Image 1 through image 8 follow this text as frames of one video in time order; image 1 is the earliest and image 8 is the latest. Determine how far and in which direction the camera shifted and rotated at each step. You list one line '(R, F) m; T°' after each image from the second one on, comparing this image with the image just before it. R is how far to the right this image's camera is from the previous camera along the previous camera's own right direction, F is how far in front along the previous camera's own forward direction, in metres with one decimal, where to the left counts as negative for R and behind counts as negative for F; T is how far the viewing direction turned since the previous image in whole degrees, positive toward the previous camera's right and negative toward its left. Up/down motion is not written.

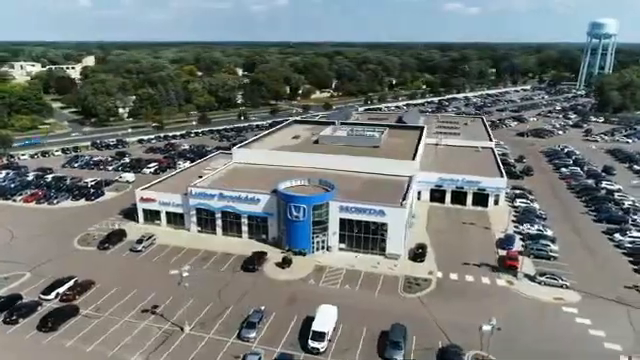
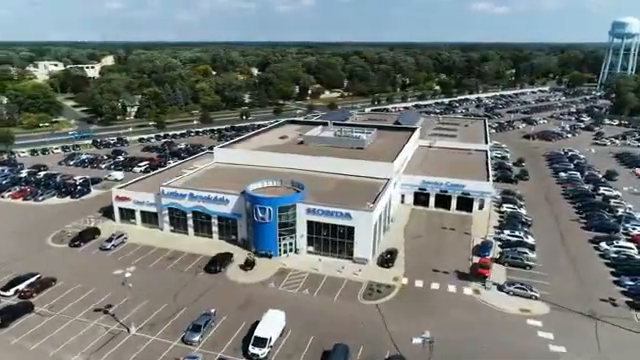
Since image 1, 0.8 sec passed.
(+4.9, +1.0) m; -3°
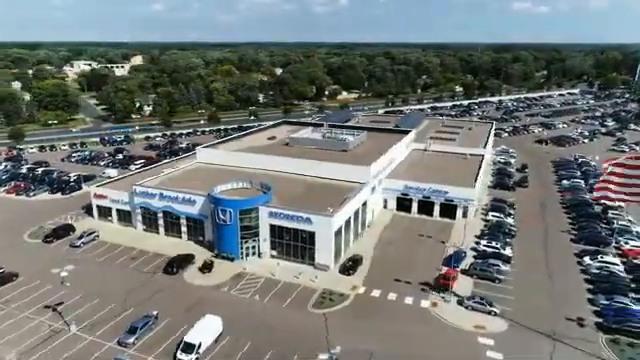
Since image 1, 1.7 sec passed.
(+6.1, +1.2) m; -4°
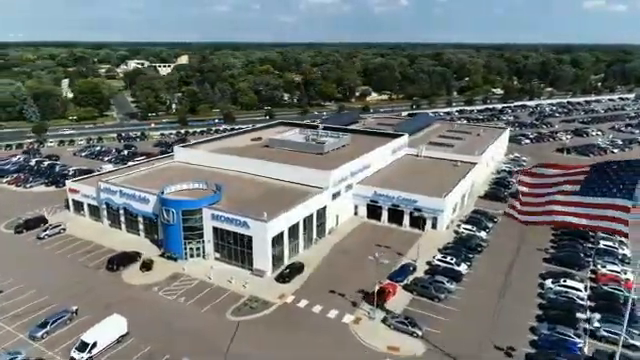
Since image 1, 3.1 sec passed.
(+9.4, +1.7) m; -7°
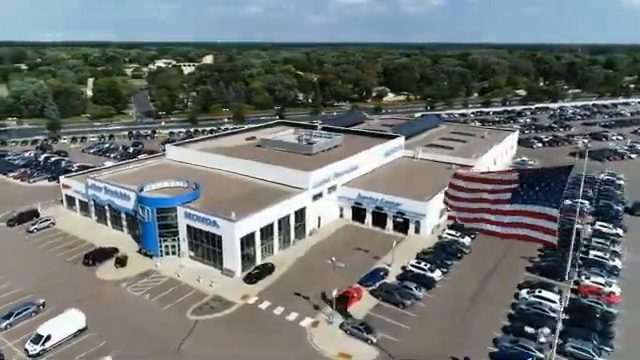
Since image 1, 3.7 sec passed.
(+4.8, +0.6) m; -4°
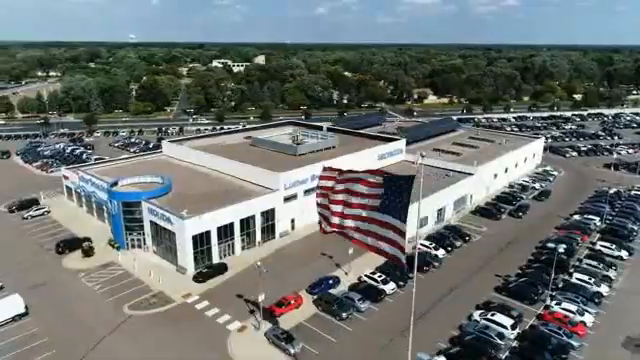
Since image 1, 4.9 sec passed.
(+8.6, +1.7) m; -8°
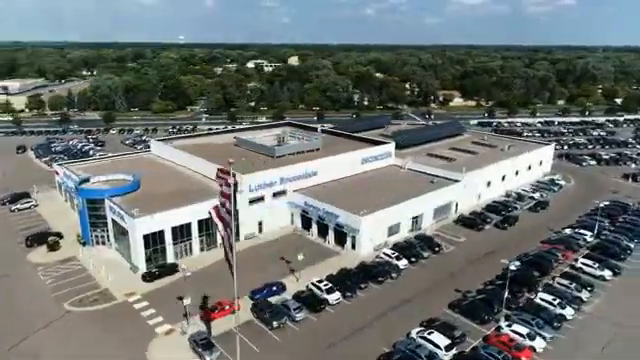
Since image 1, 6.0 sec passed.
(+7.3, +1.5) m; -5°
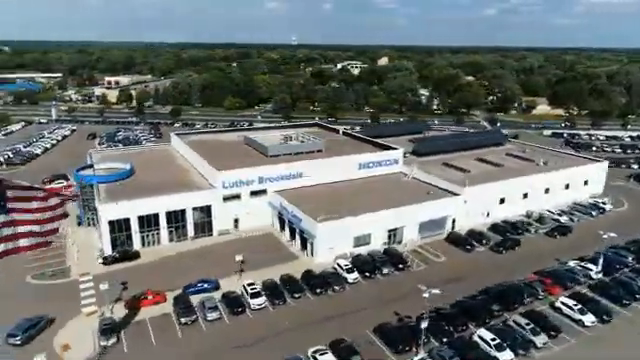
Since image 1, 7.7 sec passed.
(+12.2, +2.6) m; -13°
